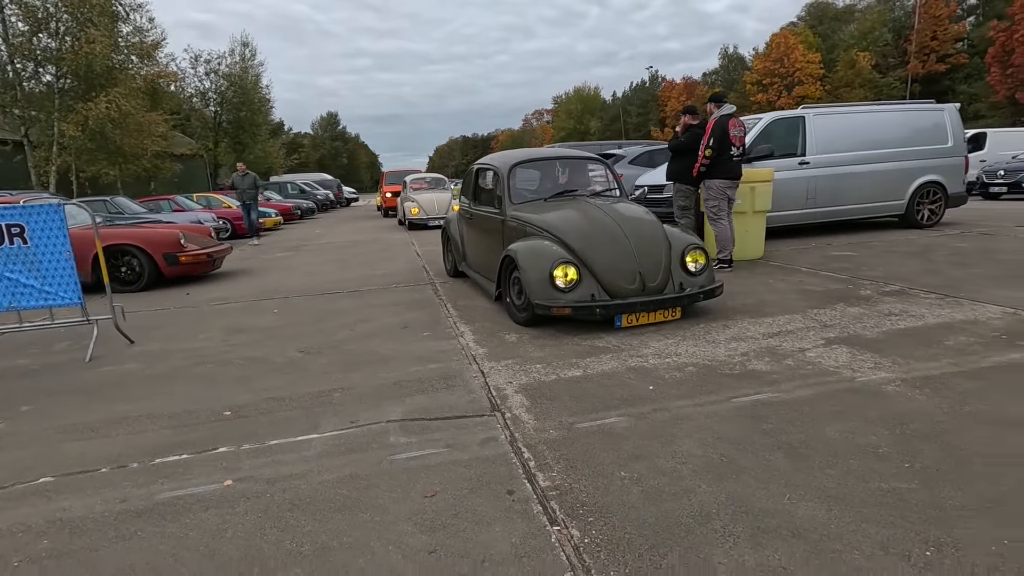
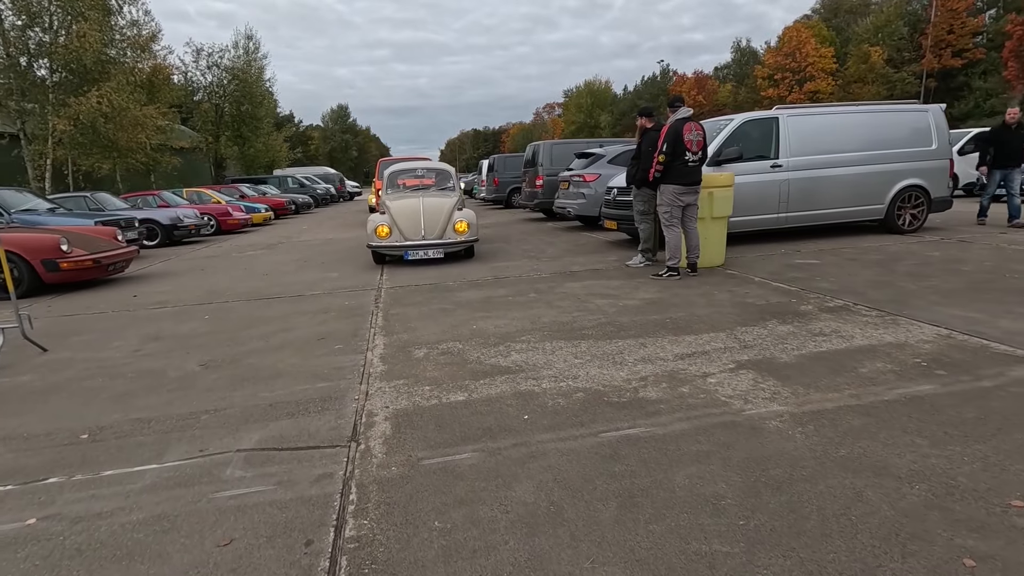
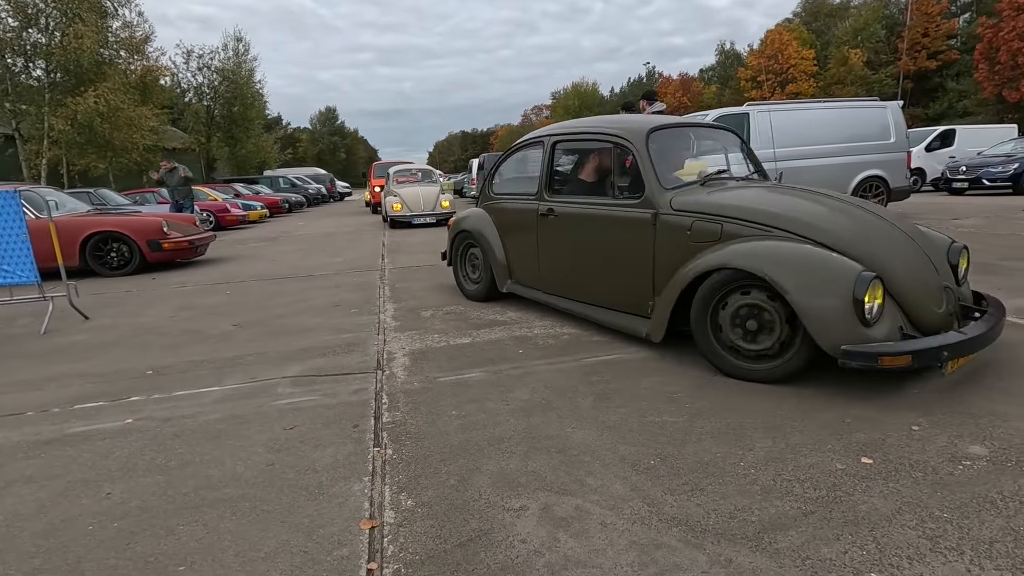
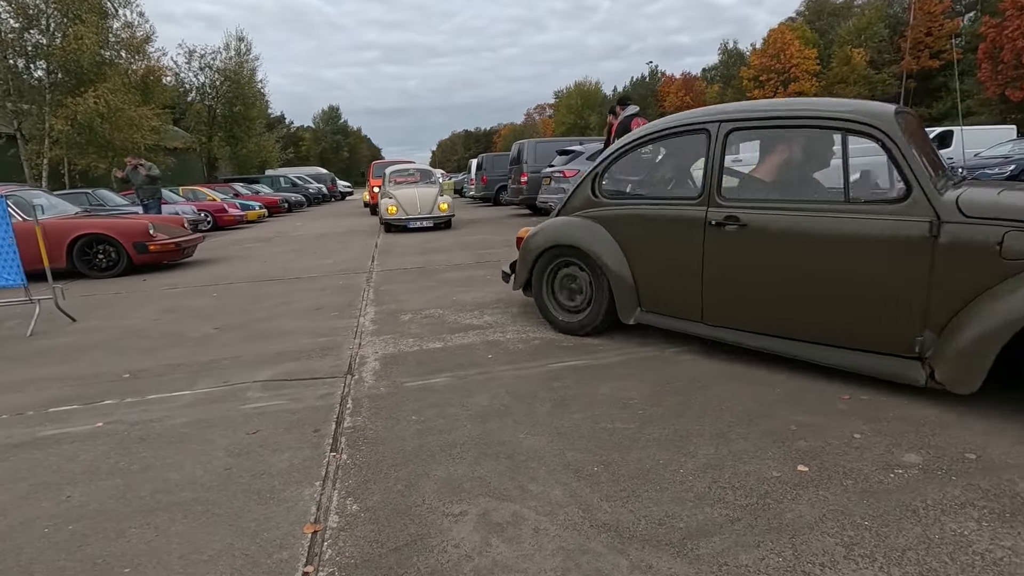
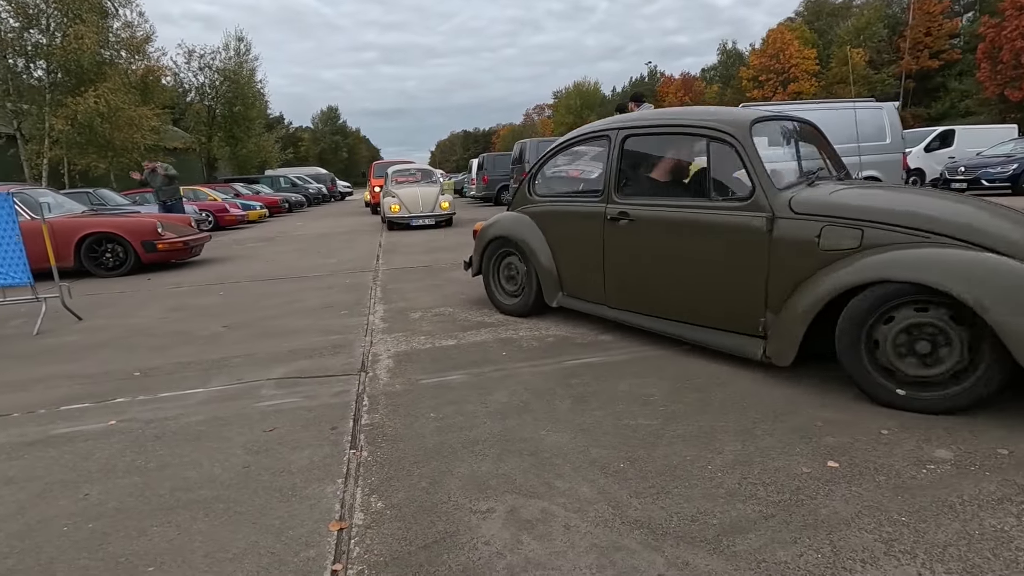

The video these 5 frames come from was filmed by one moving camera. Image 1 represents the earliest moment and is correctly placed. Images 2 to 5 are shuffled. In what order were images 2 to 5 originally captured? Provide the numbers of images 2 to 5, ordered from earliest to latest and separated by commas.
3, 5, 4, 2
